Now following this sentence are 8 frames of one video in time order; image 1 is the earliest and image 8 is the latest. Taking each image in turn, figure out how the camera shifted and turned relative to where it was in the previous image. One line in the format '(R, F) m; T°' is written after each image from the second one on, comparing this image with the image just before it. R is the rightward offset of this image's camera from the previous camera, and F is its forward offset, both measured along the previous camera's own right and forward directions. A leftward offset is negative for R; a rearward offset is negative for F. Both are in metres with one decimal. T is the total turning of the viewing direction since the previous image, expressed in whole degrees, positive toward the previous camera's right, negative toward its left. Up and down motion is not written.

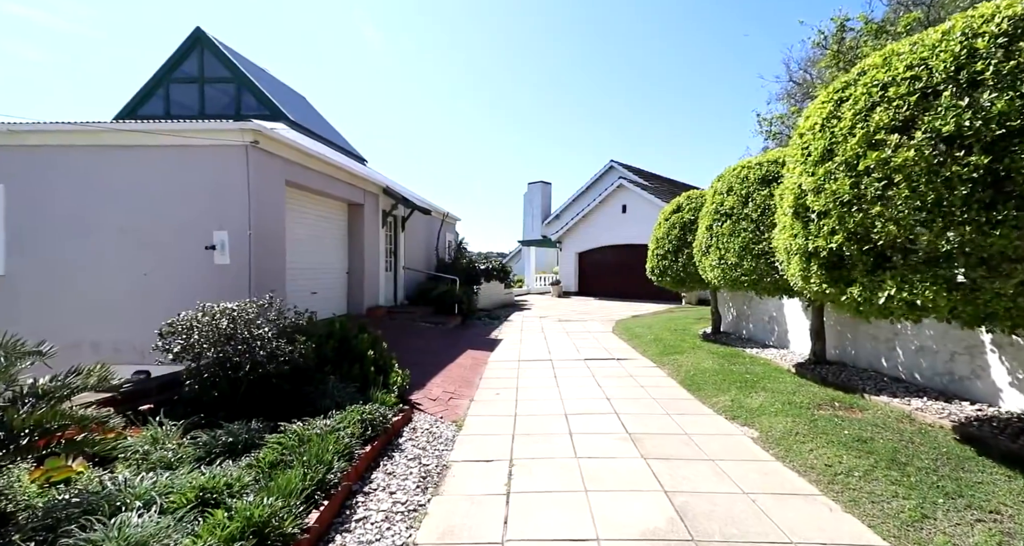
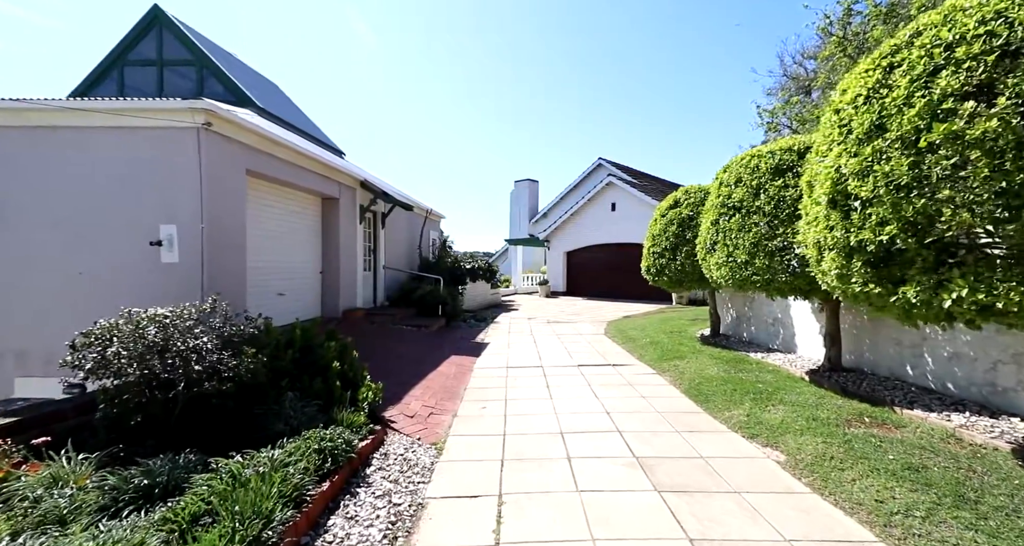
(0.0, +0.5) m; +2°
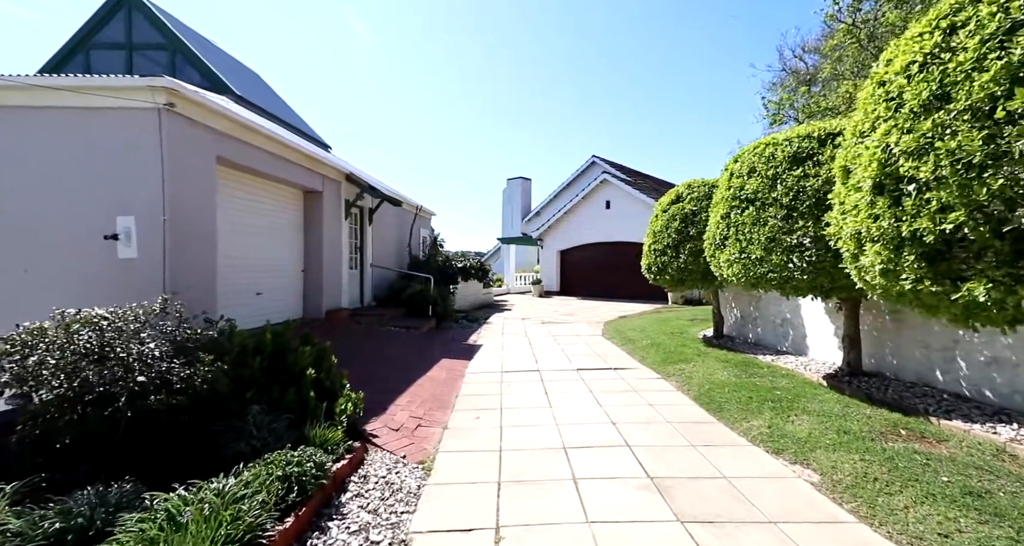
(0.0, +0.4) m; +1°
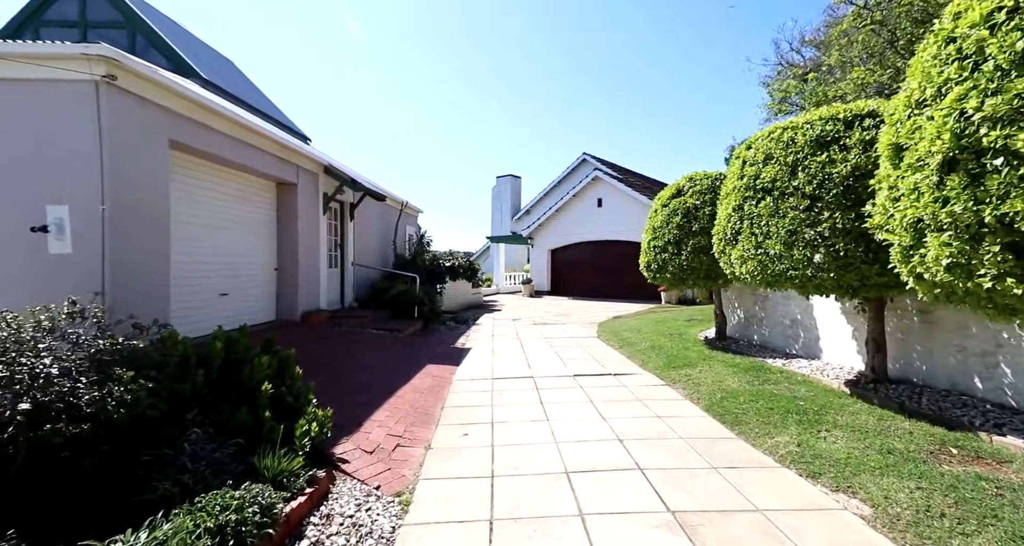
(0.0, +0.5) m; +2°
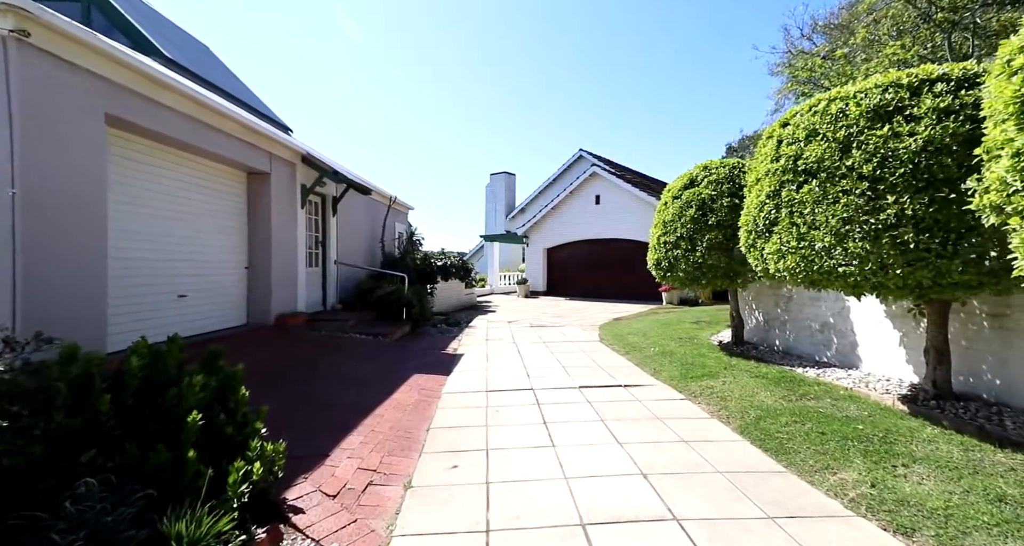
(0.0, +0.7) m; +1°
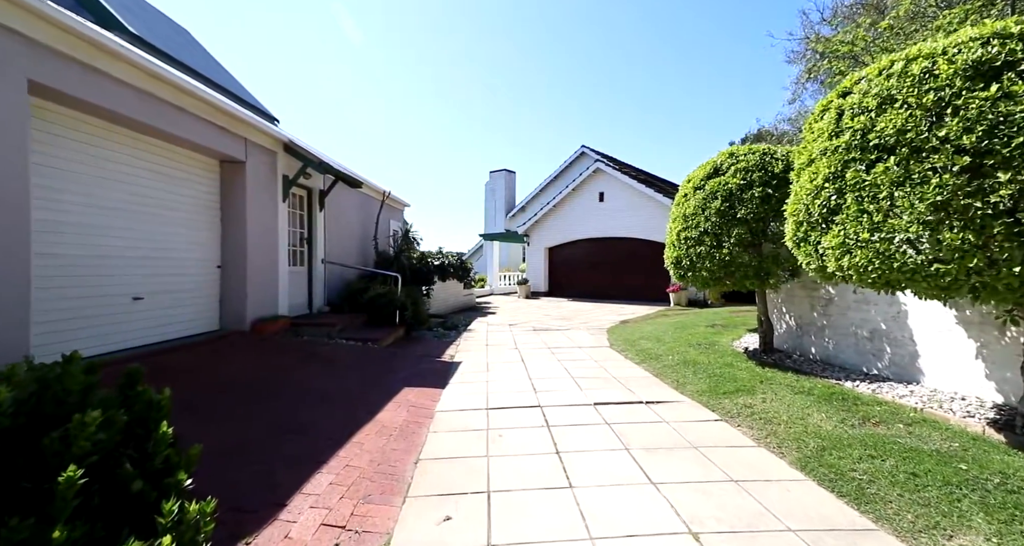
(-0.1, +0.7) m; 0°
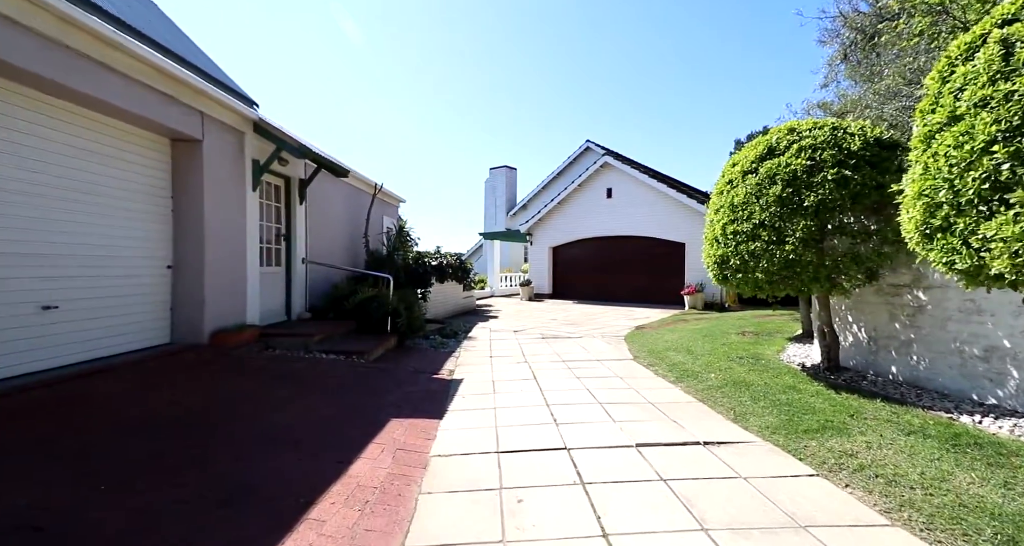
(-0.1, +1.0) m; 0°
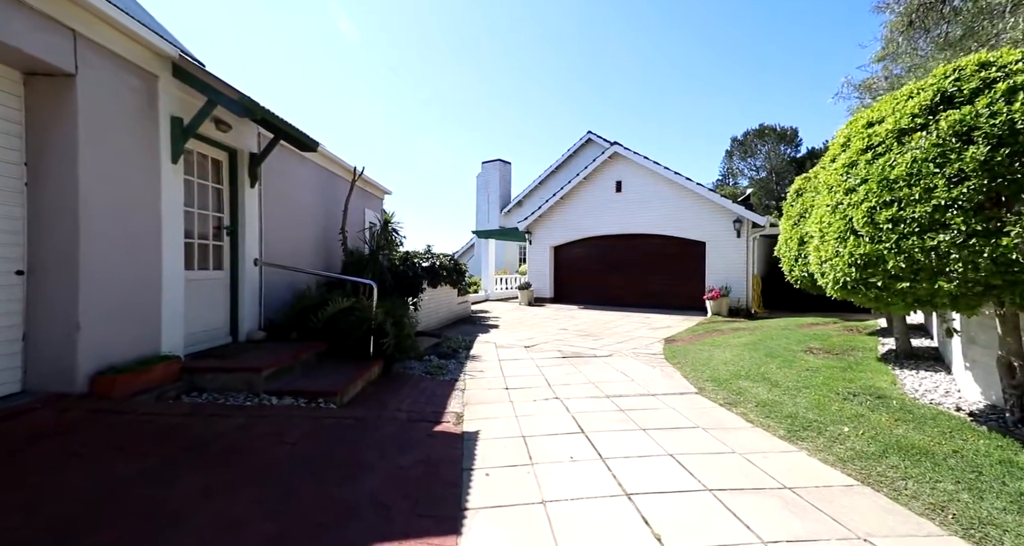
(-0.4, +1.6) m; +2°
